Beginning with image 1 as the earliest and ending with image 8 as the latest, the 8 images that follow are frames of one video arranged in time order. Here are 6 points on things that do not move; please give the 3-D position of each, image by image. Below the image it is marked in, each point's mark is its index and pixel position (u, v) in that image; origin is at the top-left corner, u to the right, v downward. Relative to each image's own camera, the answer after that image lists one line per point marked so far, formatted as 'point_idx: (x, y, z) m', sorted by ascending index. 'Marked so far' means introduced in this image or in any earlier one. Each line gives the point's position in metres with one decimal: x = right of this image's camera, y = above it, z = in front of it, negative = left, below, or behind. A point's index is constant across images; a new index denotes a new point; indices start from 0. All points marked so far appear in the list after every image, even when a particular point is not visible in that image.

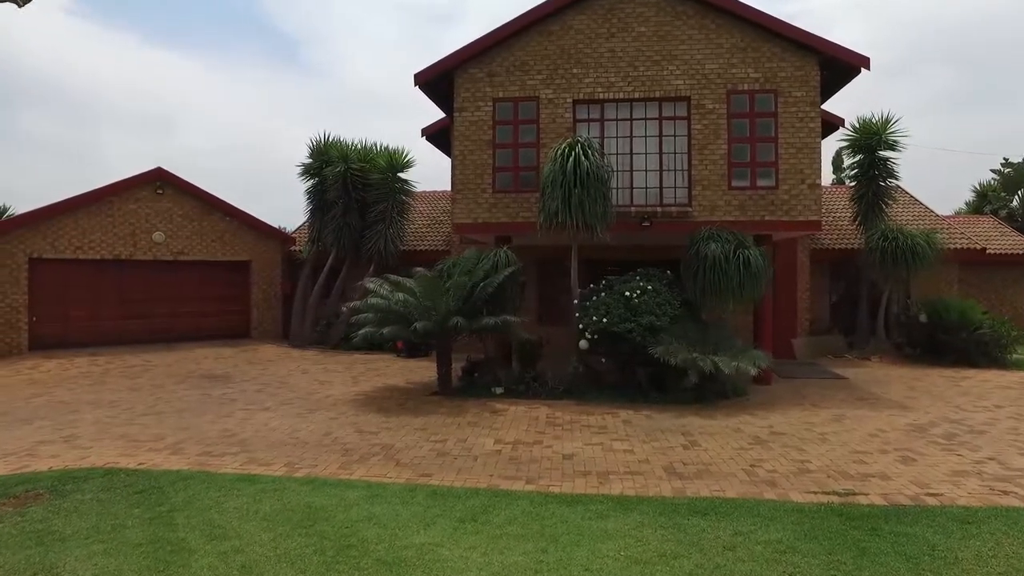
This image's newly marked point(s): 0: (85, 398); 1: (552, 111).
0: (-7.5, -1.9, +10.7) m
1: (+0.8, +3.4, +11.8) m
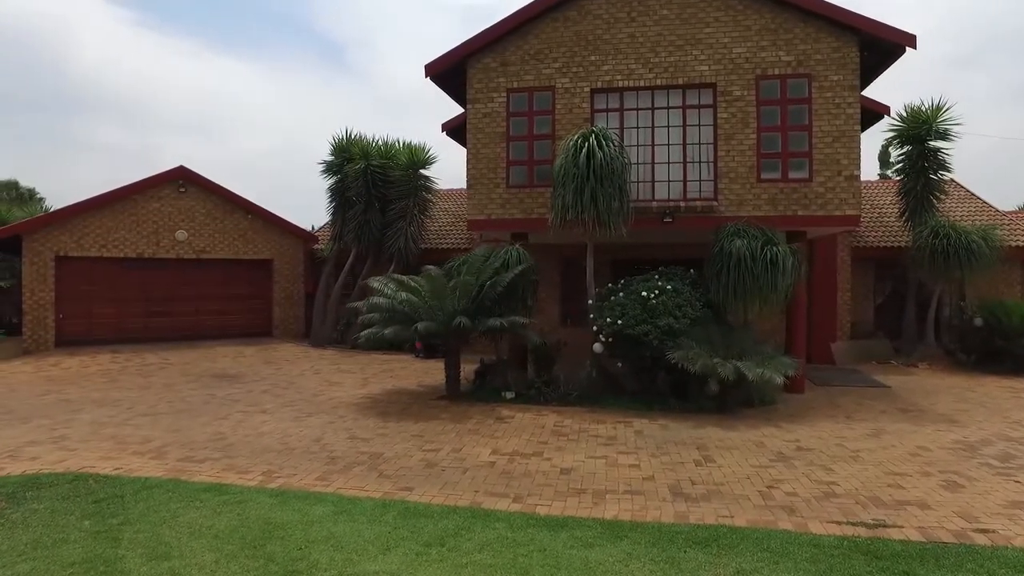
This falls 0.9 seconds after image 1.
0: (-7.3, -1.9, +10.6) m
1: (+1.0, +3.4, +11.2) m
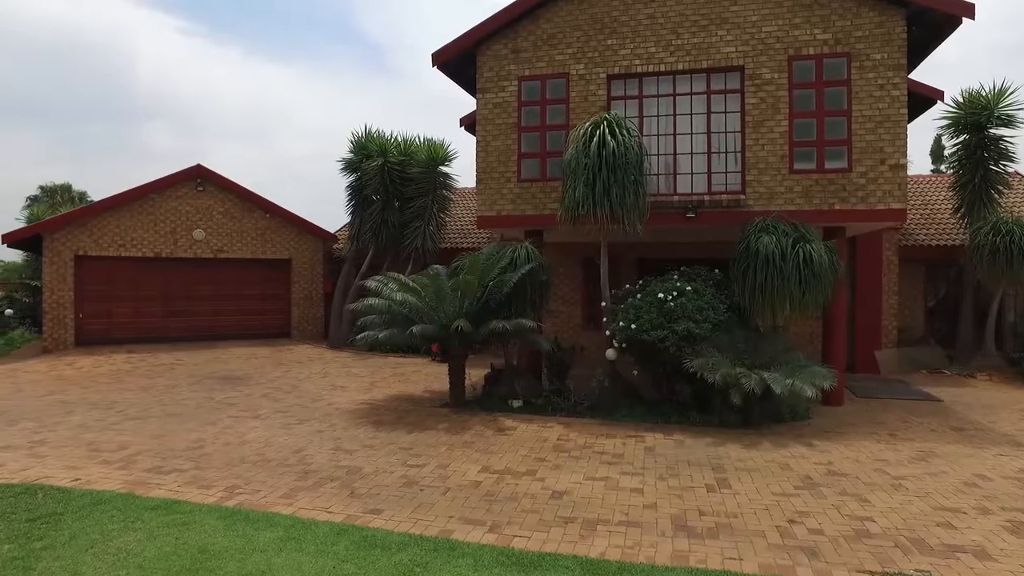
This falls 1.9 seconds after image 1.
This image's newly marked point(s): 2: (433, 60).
0: (-7.2, -1.9, +10.4) m
1: (+1.2, +3.4, +10.5) m
2: (-1.4, +4.1, +10.9) m
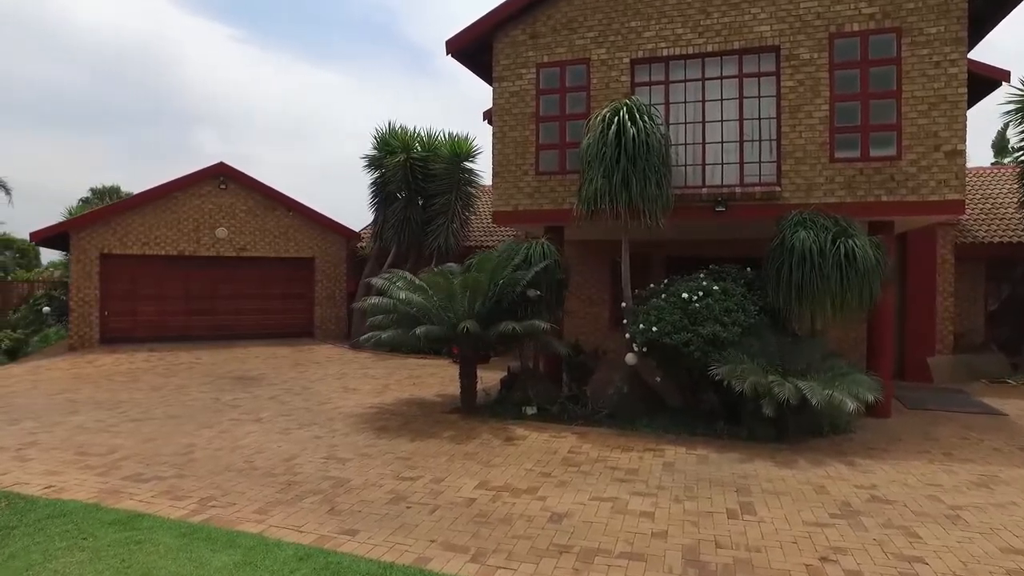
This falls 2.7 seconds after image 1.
0: (-6.9, -1.8, +10.3) m
1: (+1.5, +3.4, +9.8) m
2: (-1.1, +4.1, +10.4) m
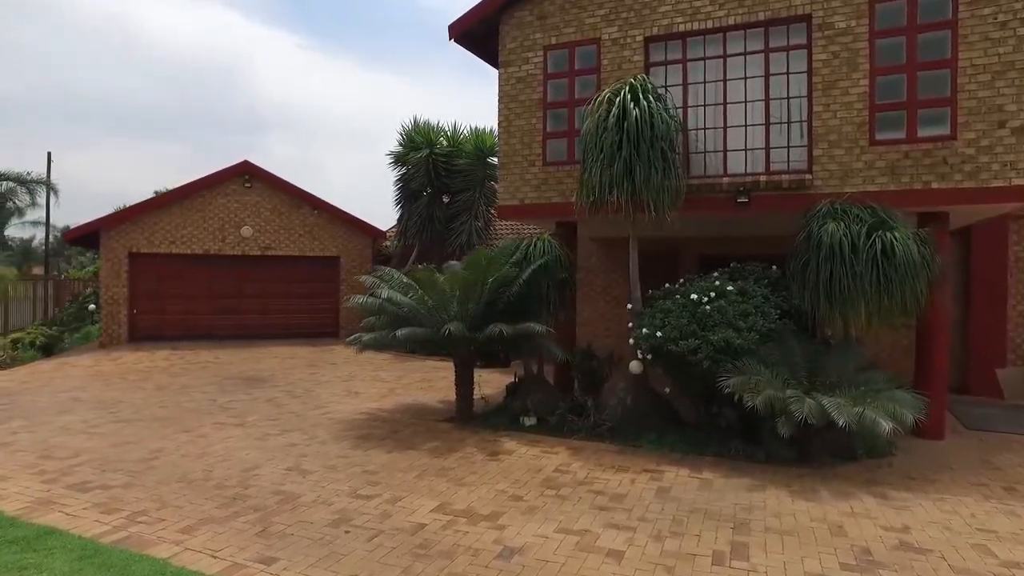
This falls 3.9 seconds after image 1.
0: (-6.8, -1.8, +10.2) m
1: (+1.5, +3.4, +9.0) m
2: (-1.0, +4.1, +9.8) m
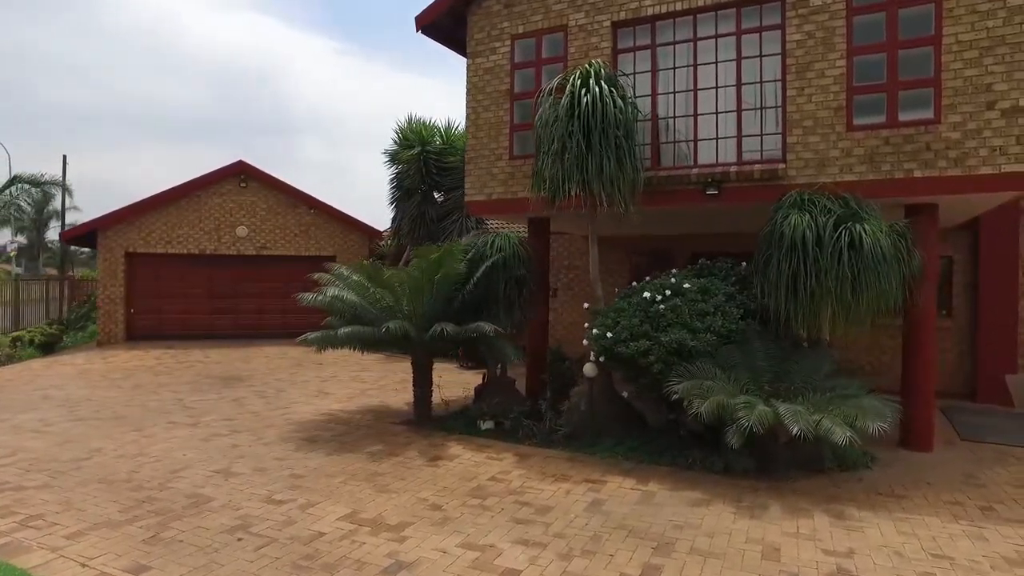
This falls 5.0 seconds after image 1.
0: (-7.3, -1.8, +10.2) m
1: (+1.0, +3.4, +8.5) m
2: (-1.5, +4.1, +9.5) m
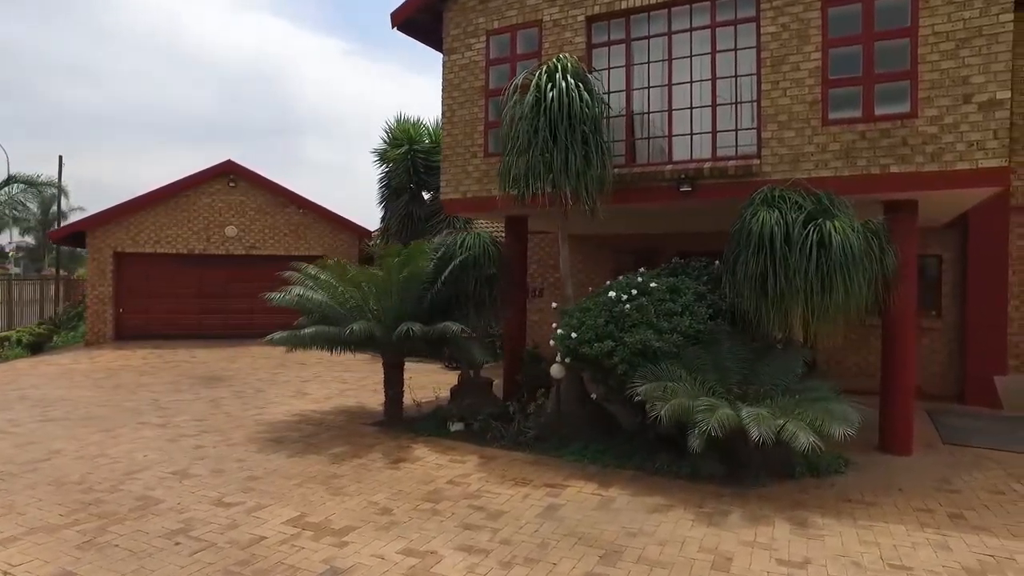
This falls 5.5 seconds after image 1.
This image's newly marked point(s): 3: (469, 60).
0: (-7.6, -1.8, +10.2) m
1: (+0.6, +3.4, +8.4) m
2: (-1.8, +4.1, +9.4) m
3: (-0.6, +3.4, +9.0) m
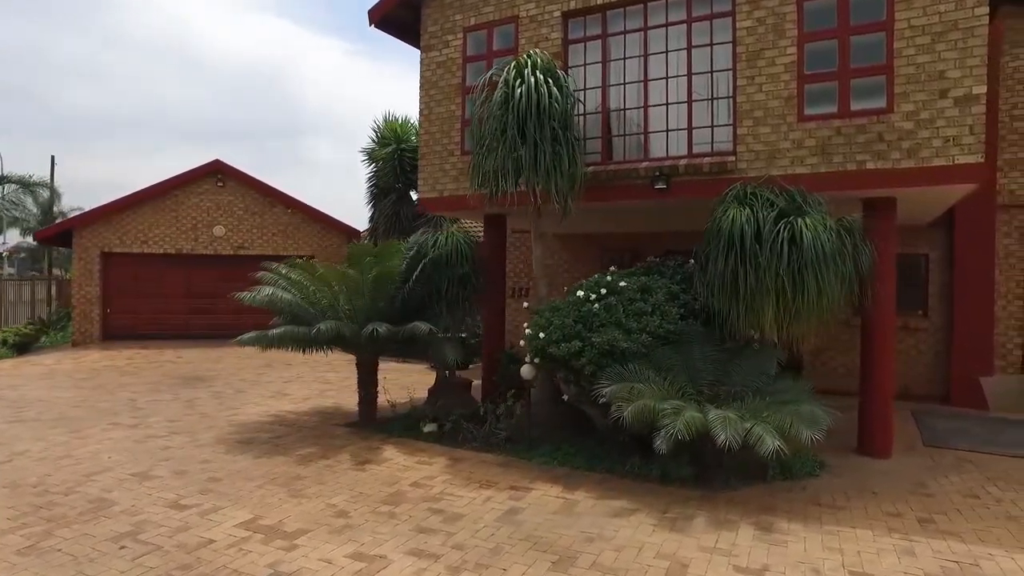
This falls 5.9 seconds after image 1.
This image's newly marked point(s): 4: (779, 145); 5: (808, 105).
0: (-7.9, -1.7, +10.1) m
1: (+0.3, +3.4, +8.3) m
2: (-2.1, +4.1, +9.3) m
3: (-0.9, +3.4, +8.9) m
4: (+3.0, +1.6, +6.8) m
5: (+3.3, +2.0, +6.7) m
